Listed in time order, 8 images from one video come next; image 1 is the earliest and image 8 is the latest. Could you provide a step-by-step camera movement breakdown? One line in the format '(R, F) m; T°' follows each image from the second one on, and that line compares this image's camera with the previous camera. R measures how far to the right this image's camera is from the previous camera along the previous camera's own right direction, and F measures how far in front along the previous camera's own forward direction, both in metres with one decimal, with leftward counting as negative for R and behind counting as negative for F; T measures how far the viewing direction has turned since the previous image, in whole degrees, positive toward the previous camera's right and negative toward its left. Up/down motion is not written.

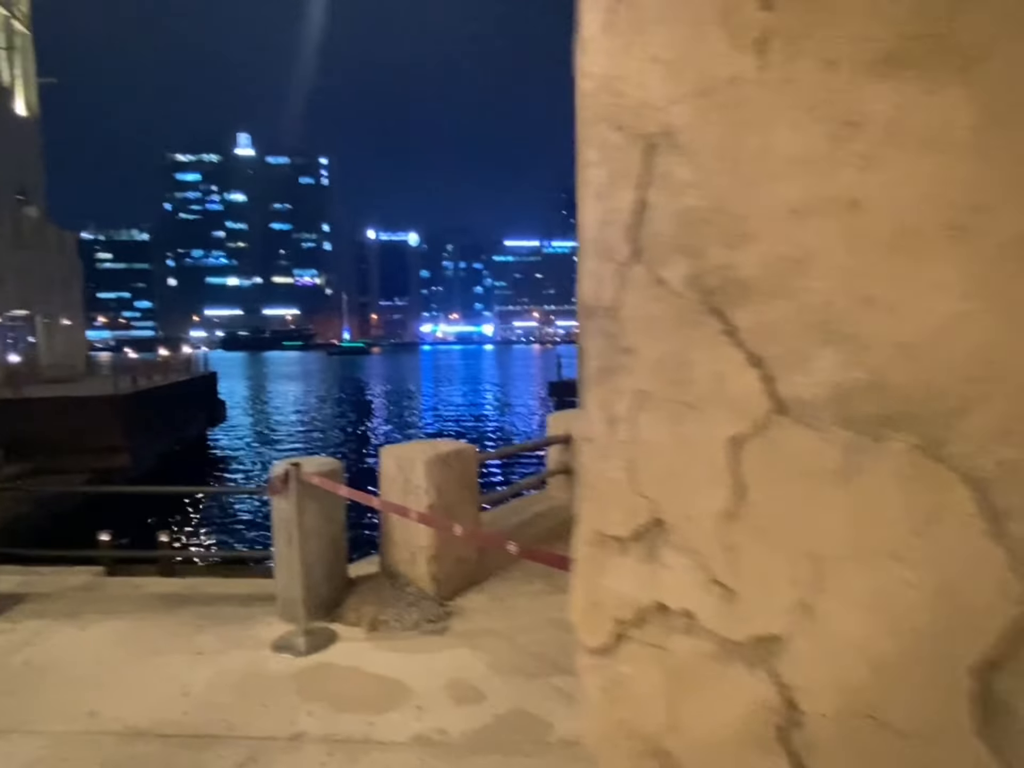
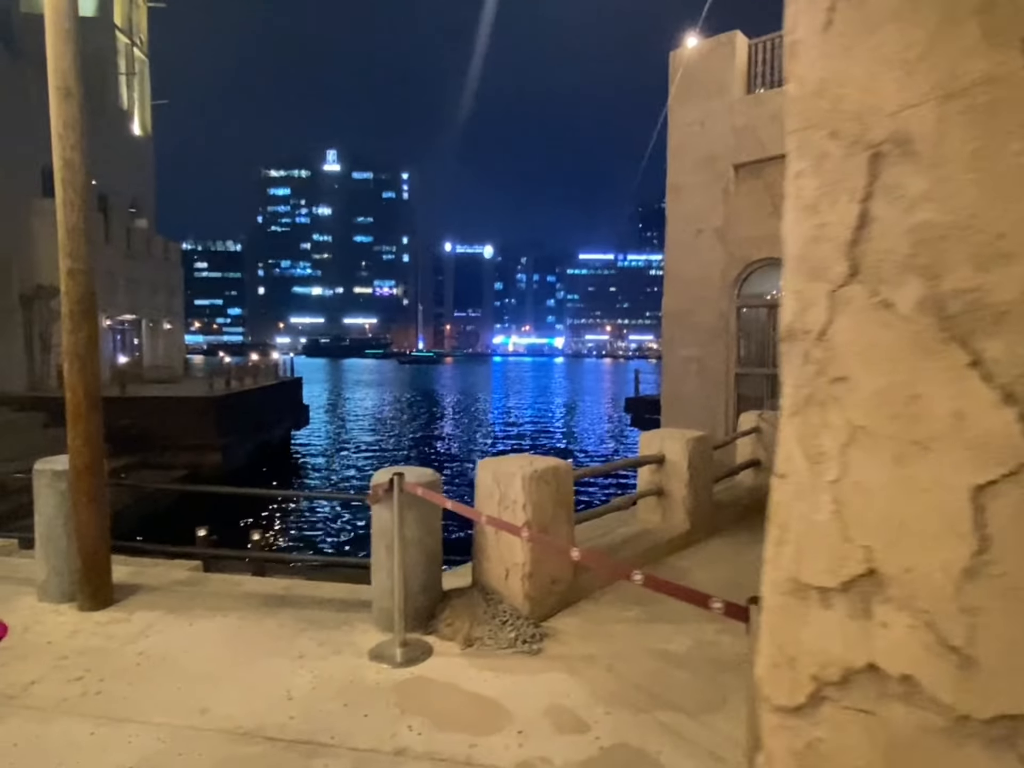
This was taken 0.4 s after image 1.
(-0.3, +0.1) m; -6°
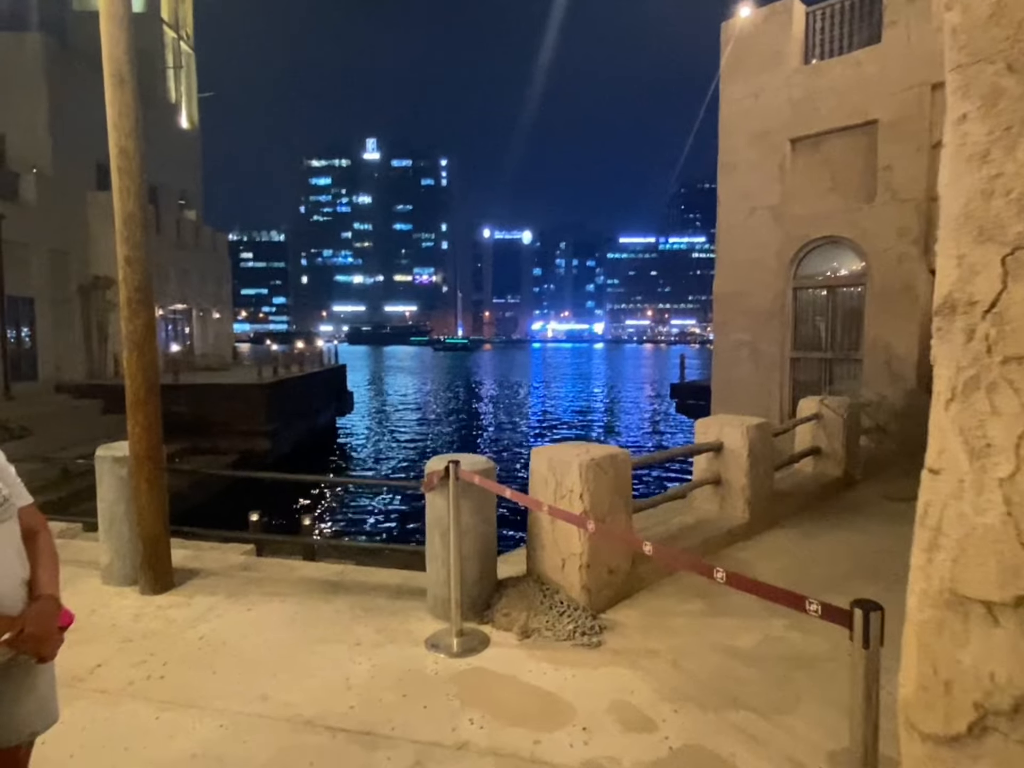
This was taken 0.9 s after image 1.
(-0.1, +0.2) m; -4°
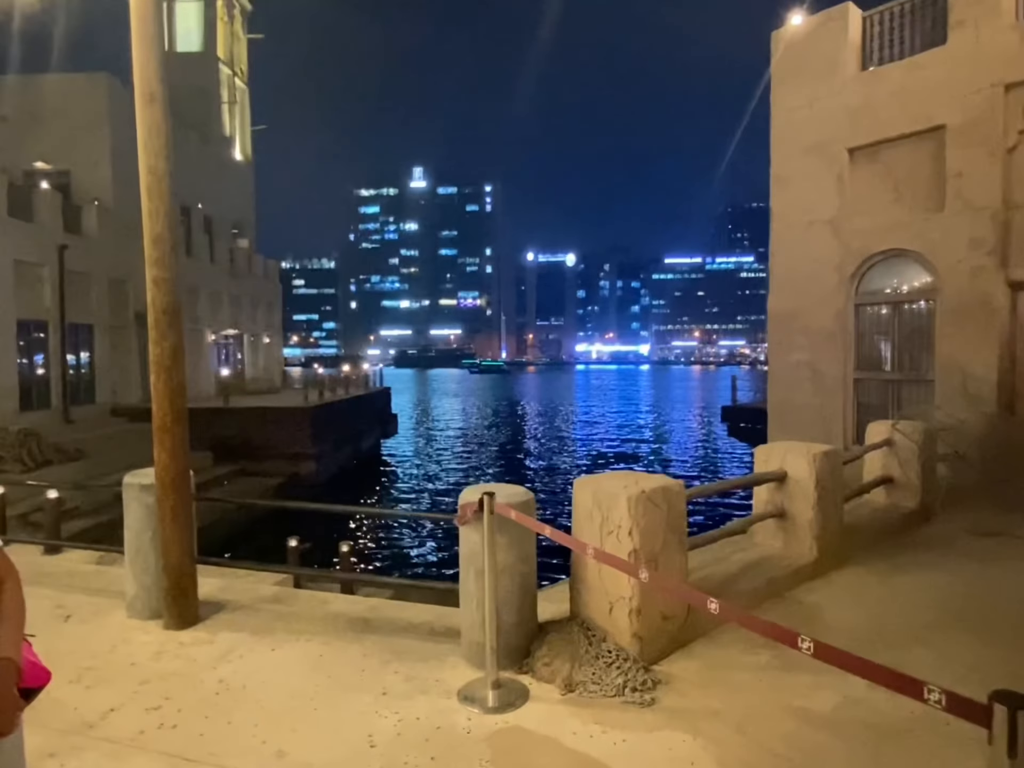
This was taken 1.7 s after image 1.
(0.0, +0.4) m; -4°
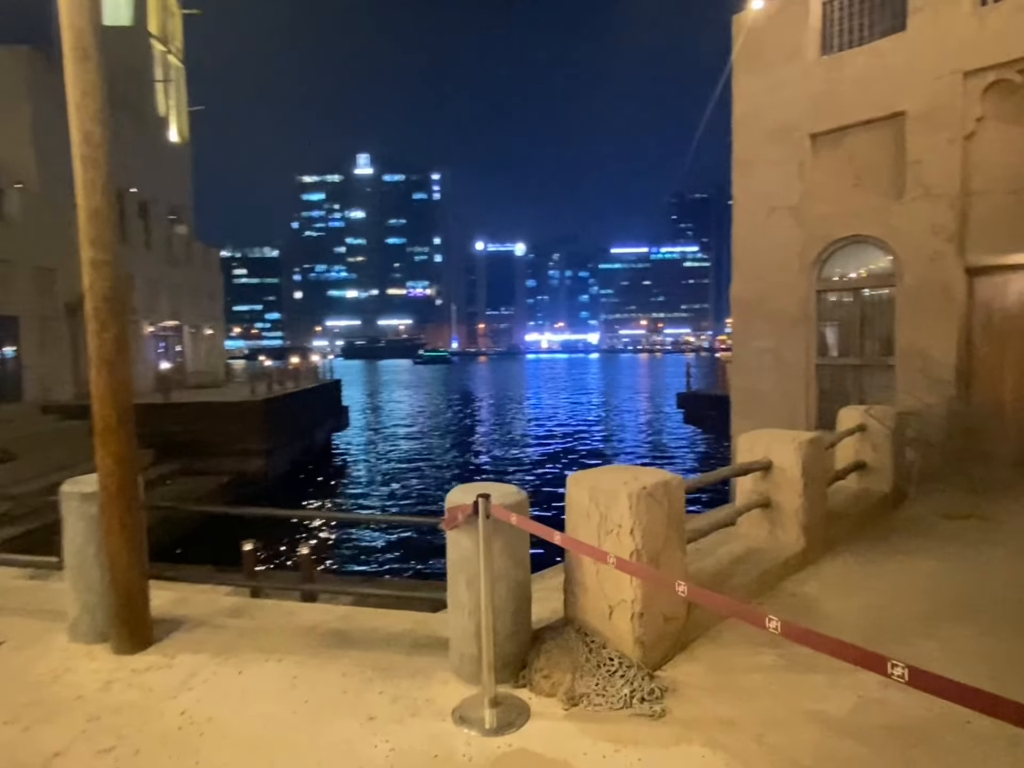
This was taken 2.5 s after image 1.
(-0.3, +0.4) m; +4°
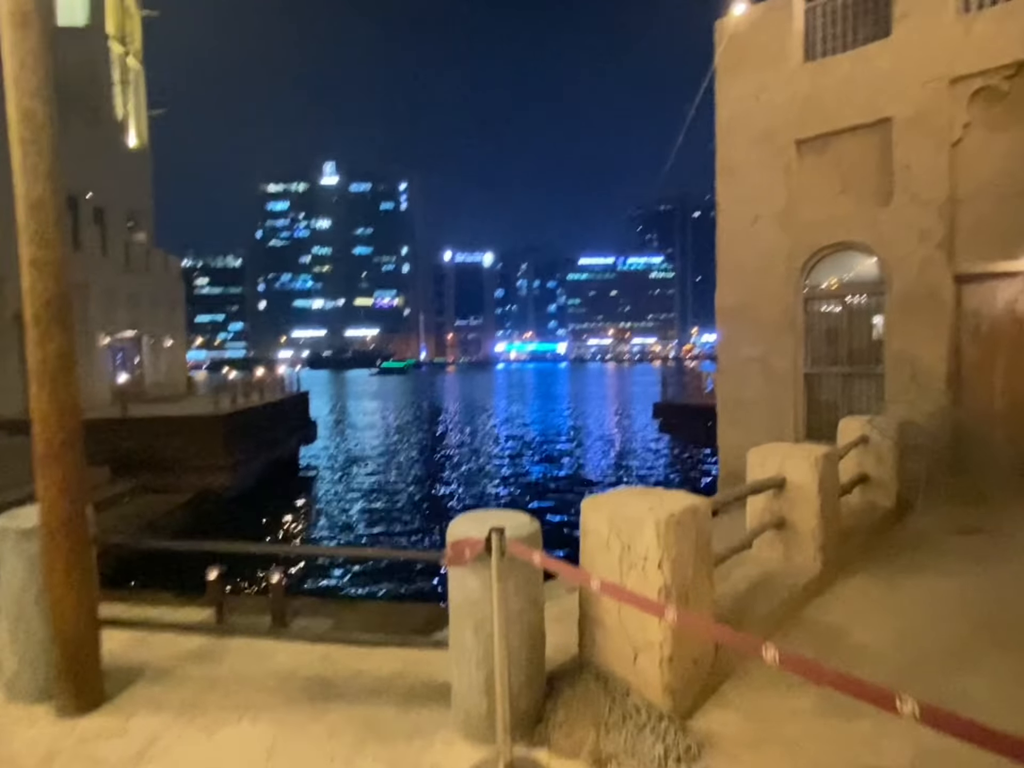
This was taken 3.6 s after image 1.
(-0.3, +0.6) m; +3°
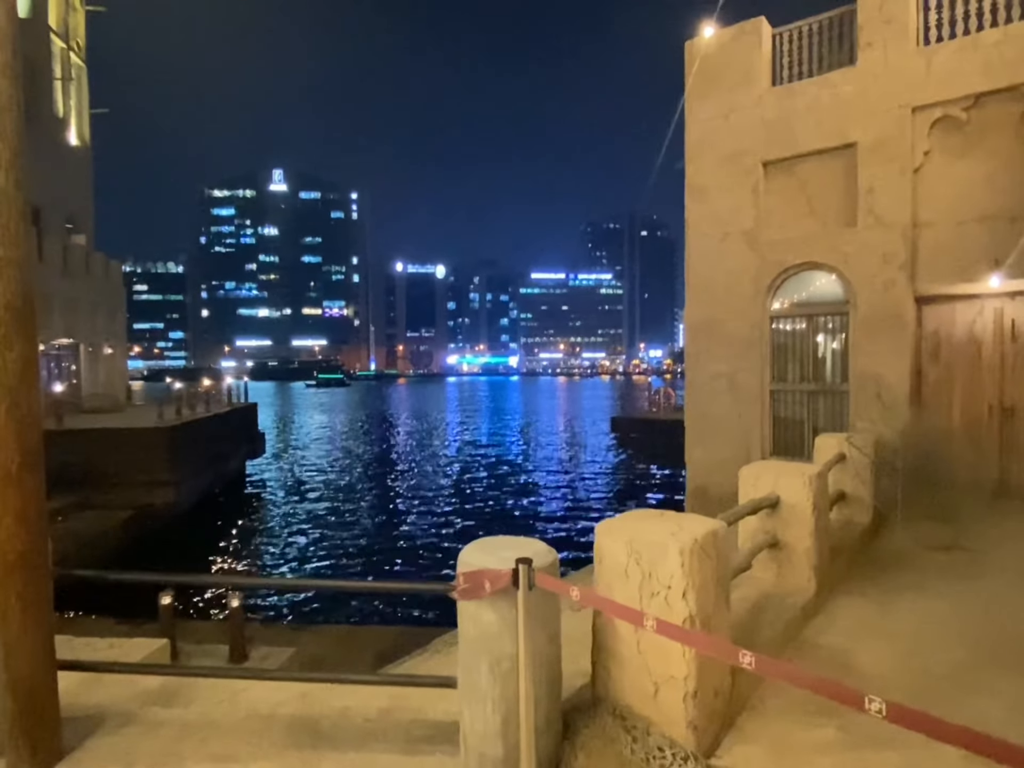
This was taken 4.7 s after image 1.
(-0.4, +0.3) m; +4°
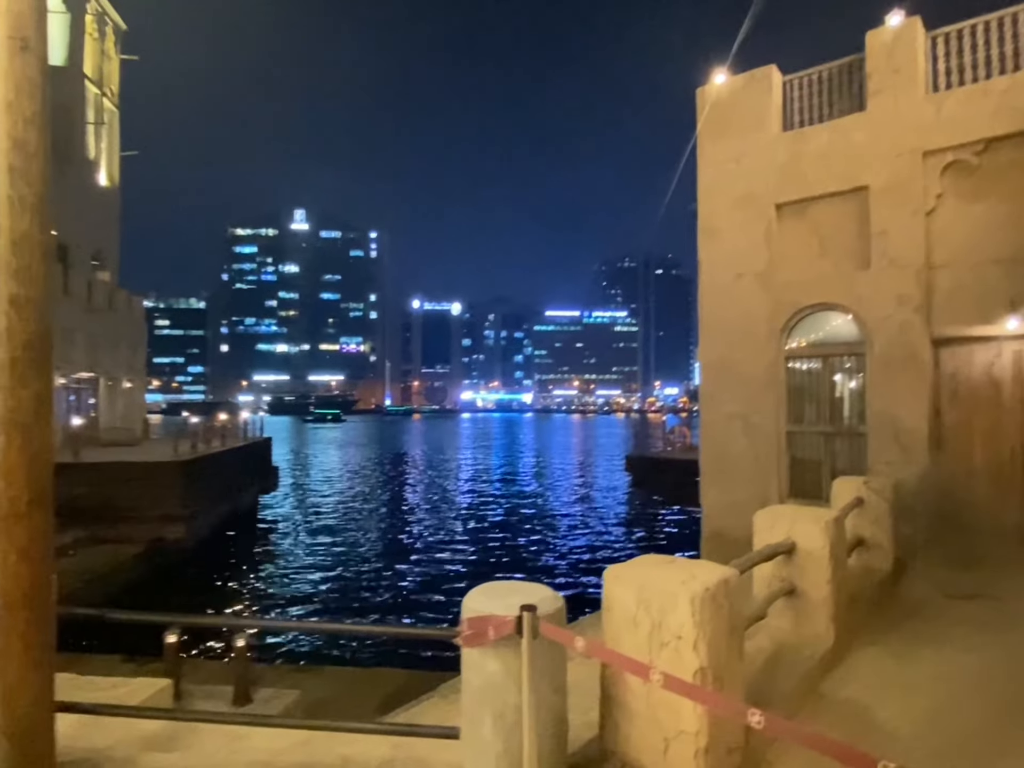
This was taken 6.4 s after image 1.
(0.0, 0.0) m; -1°
